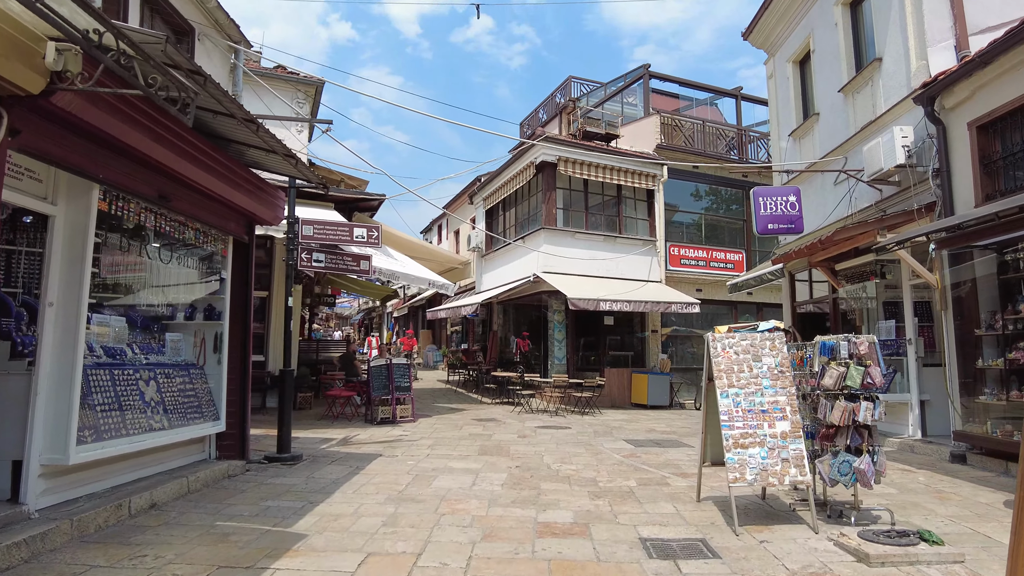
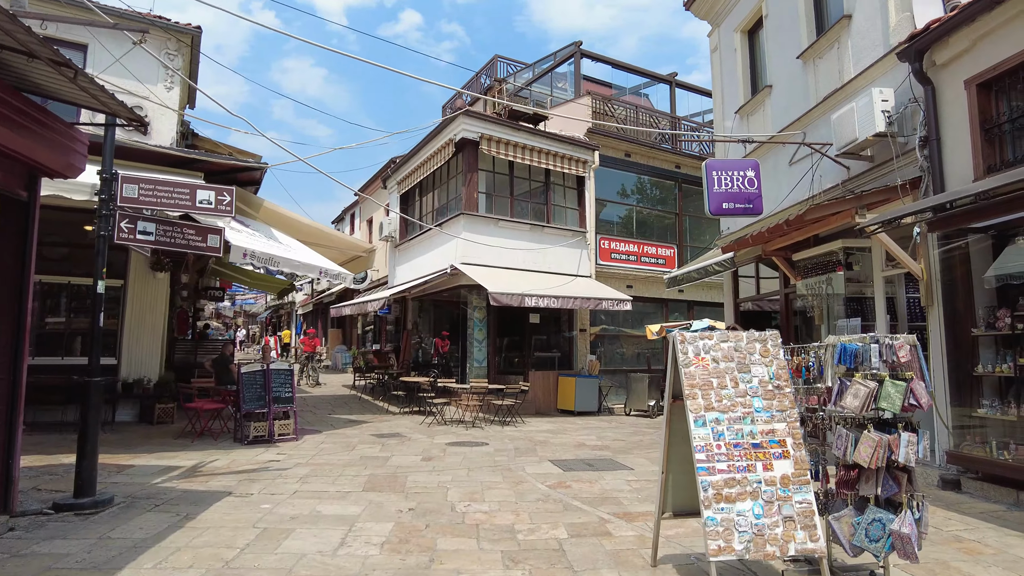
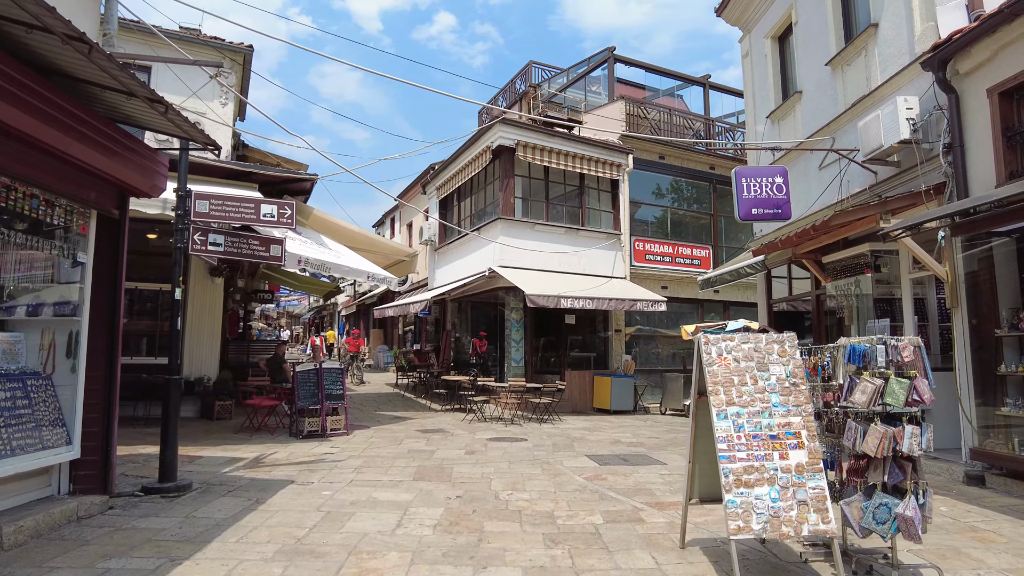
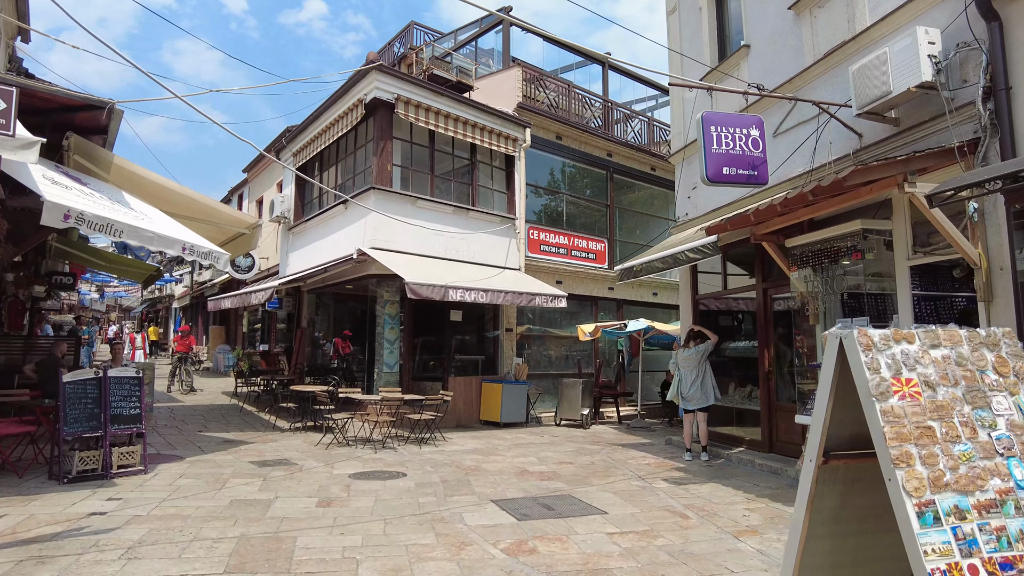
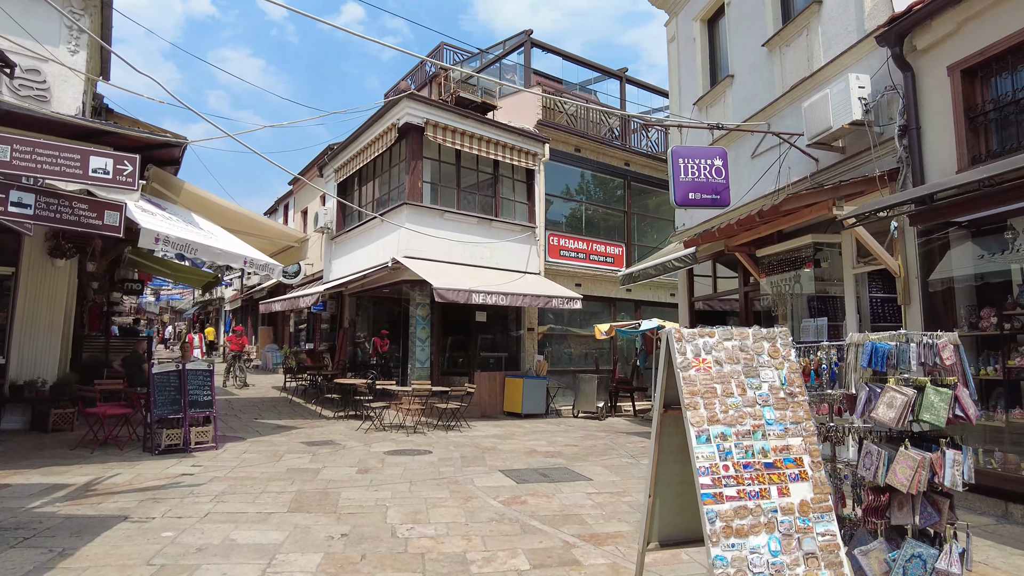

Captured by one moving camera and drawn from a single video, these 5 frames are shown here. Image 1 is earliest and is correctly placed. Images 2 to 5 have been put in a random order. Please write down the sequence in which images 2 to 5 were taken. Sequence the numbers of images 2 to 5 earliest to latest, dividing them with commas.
3, 2, 5, 4
